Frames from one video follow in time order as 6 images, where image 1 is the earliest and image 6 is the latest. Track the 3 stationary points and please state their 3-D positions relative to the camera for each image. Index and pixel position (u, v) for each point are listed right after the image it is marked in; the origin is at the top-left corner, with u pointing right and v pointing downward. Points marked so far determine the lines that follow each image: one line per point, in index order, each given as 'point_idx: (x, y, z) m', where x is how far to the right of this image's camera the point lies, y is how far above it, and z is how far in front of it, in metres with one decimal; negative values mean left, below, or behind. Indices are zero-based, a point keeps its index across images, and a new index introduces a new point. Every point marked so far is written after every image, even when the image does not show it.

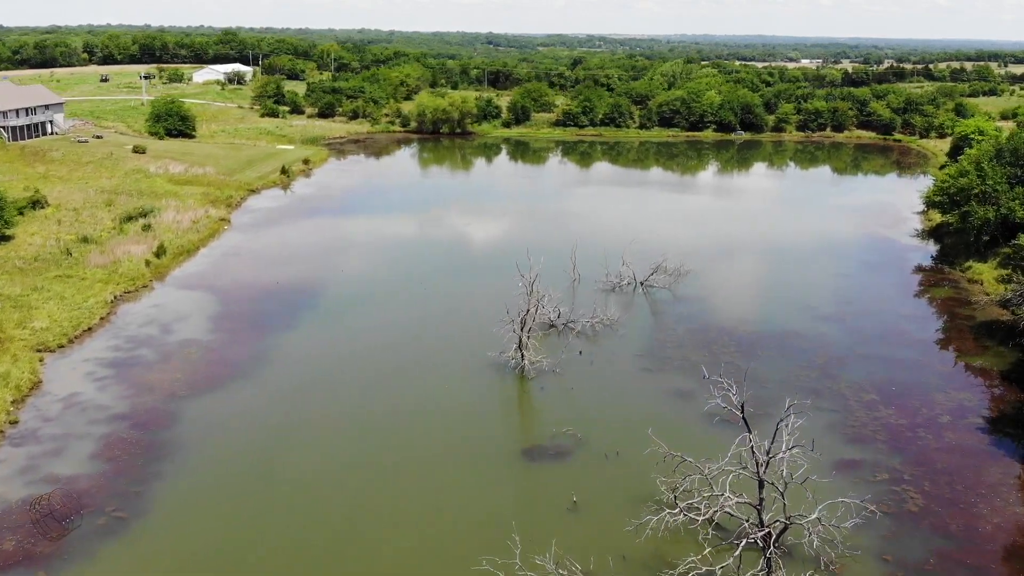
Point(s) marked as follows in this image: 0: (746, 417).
0: (+4.0, -2.2, +16.1) m
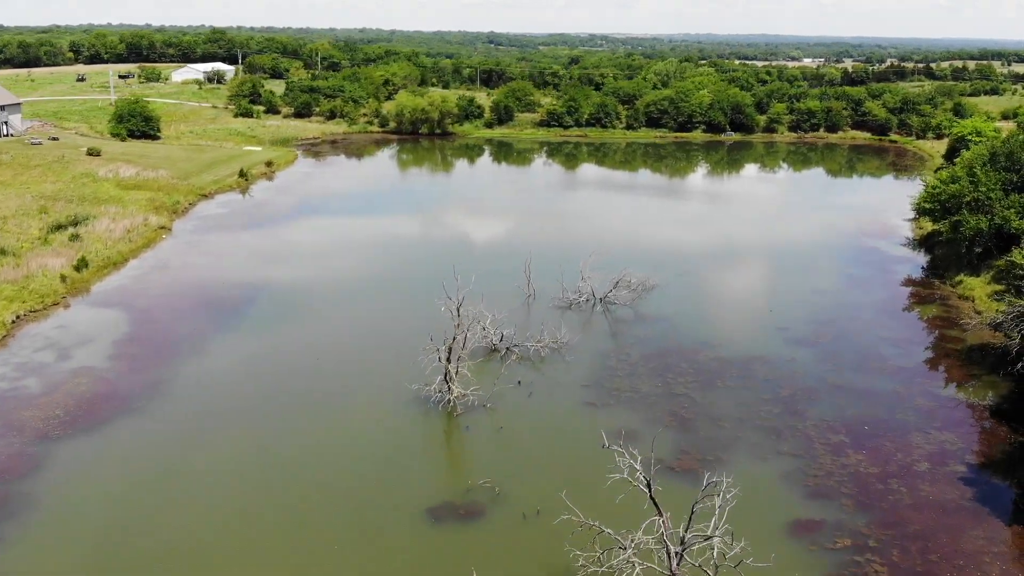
0: (+2.7, -2.6, +14.0) m
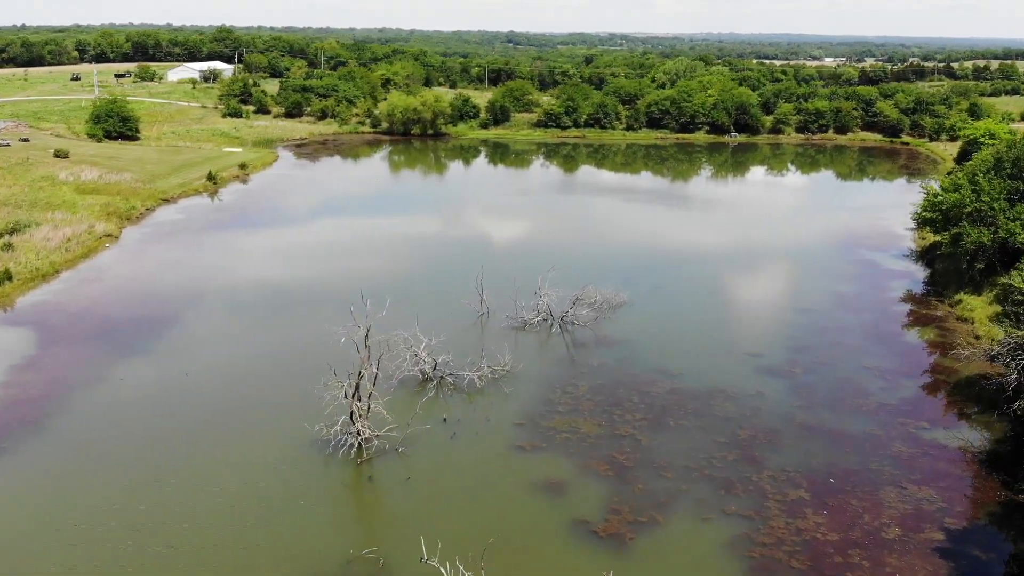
0: (+1.4, -3.0, +12.0) m
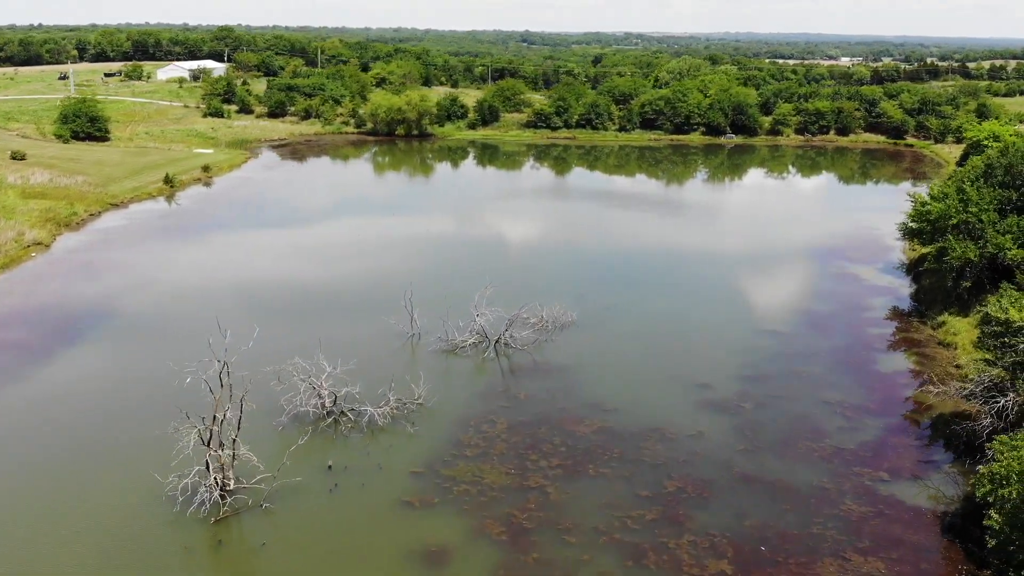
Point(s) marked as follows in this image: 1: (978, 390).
0: (-0.1, -3.4, +10.1) m
1: (+6.5, -1.4, +13.1) m
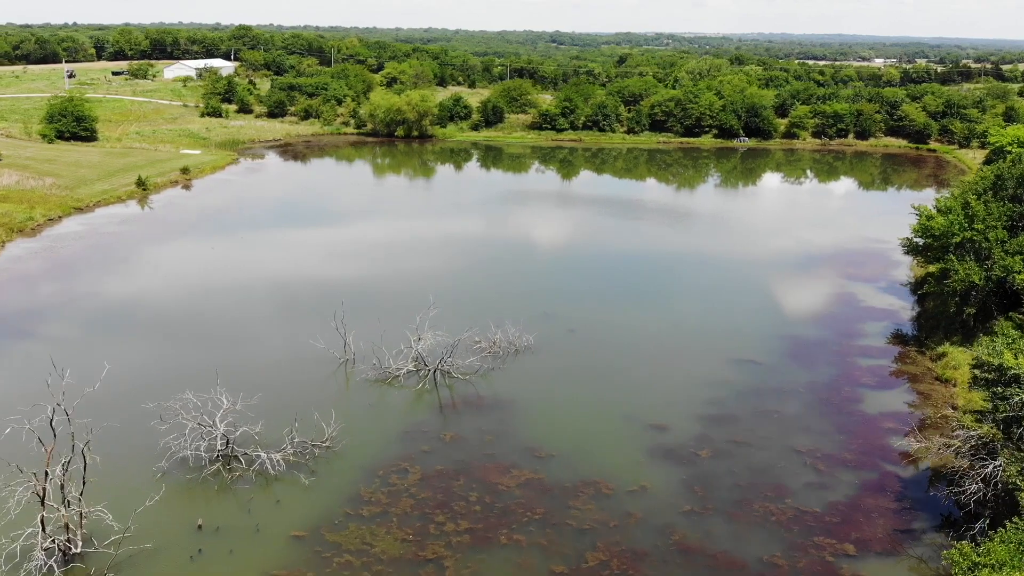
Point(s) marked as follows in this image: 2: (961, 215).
0: (-1.4, -3.8, +8.2) m
1: (+5.3, -1.9, +11.0) m
2: (+8.8, +1.4, +18.6) m
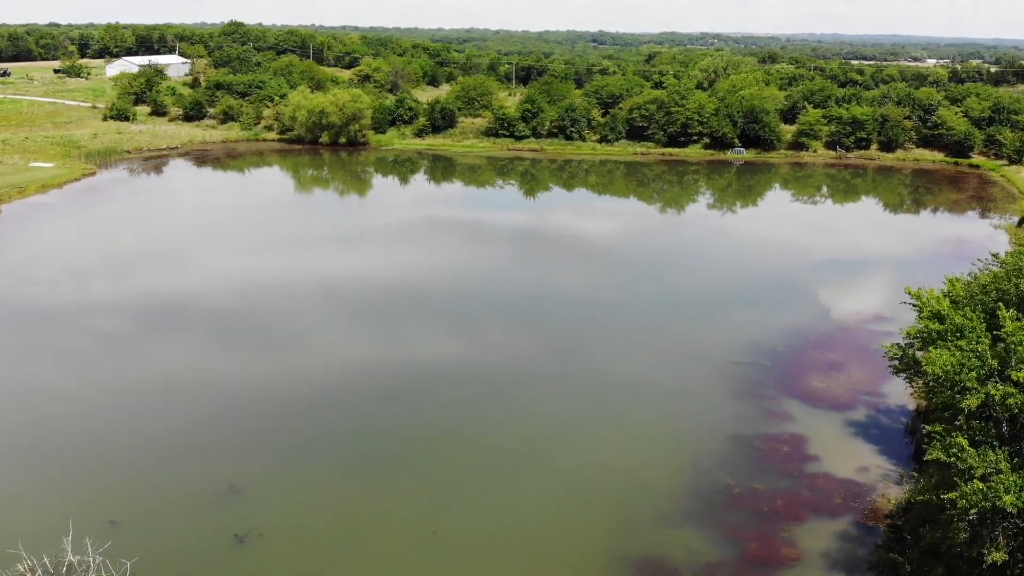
0: (-6.0, -5.5, -0.4) m
1: (+0.9, -3.7, +2.2) m
2: (+4.8, -0.5, +9.5) m
